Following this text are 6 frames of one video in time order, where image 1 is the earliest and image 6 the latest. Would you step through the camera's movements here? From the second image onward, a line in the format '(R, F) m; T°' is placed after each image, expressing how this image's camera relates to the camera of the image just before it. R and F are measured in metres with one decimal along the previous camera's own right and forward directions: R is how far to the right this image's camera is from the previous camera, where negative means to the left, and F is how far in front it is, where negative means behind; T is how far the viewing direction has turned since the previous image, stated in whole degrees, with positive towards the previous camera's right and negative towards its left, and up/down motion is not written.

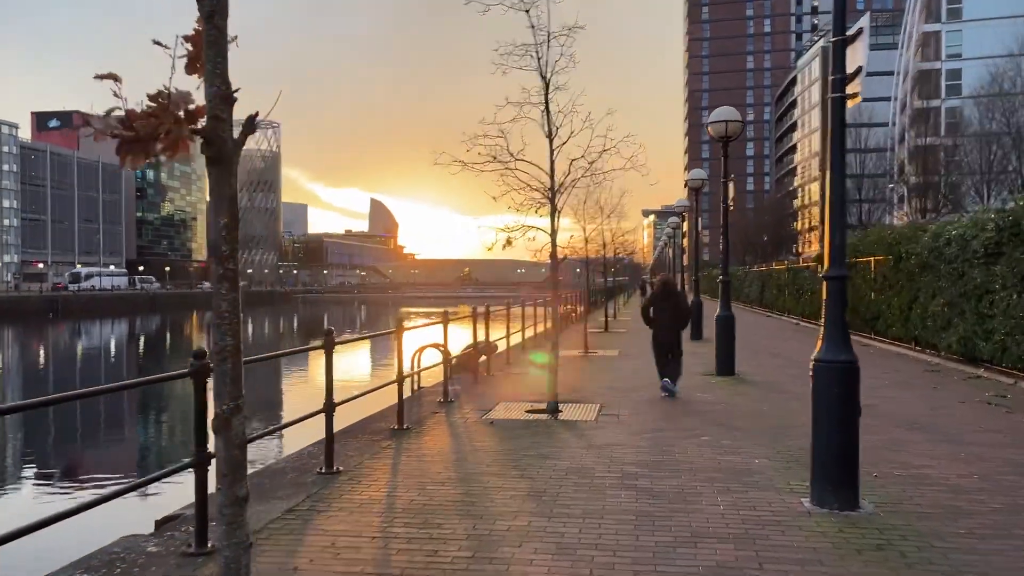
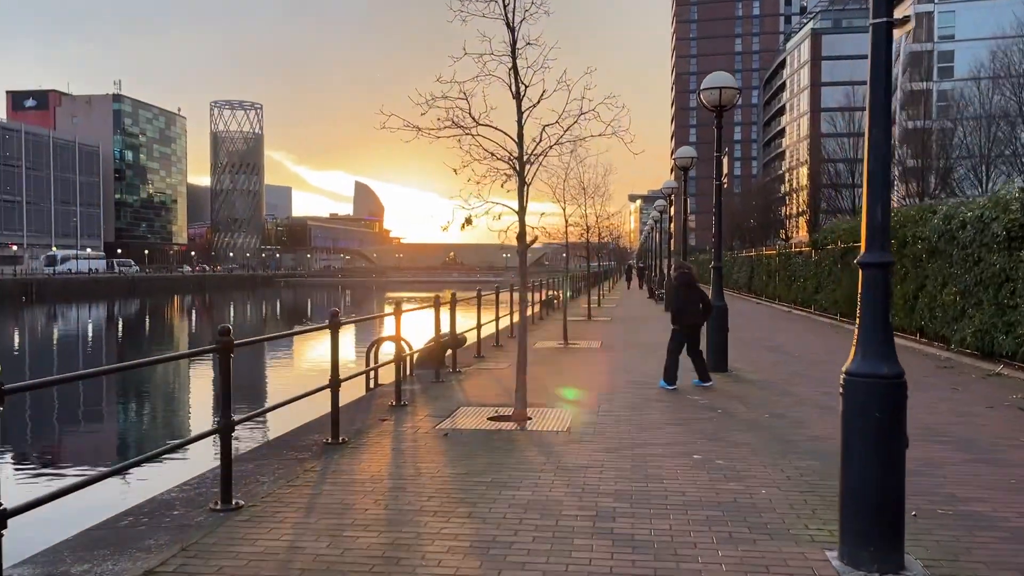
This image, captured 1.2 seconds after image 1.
(+0.3, +1.4) m; +1°
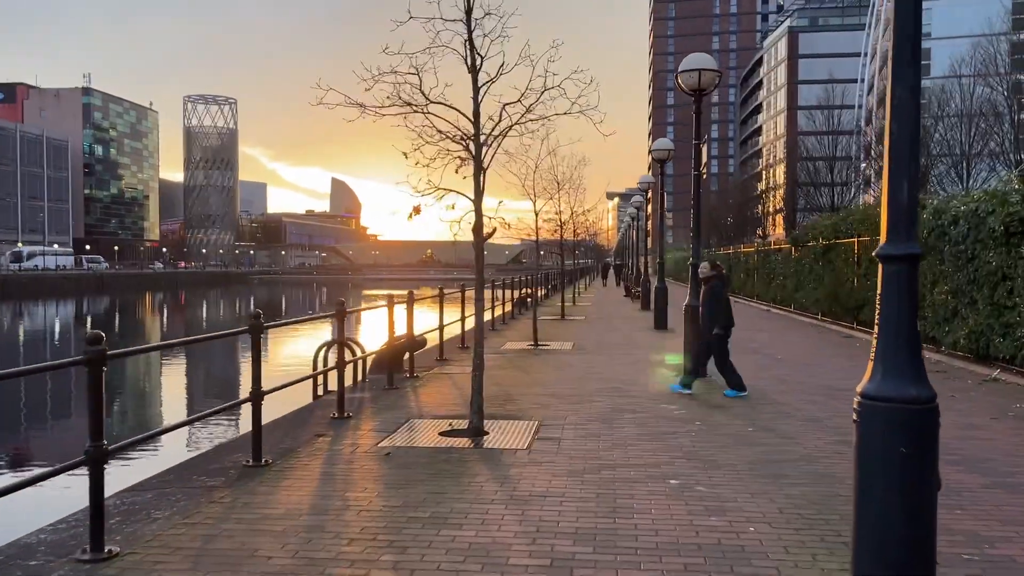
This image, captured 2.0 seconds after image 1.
(+0.2, +1.0) m; +1°
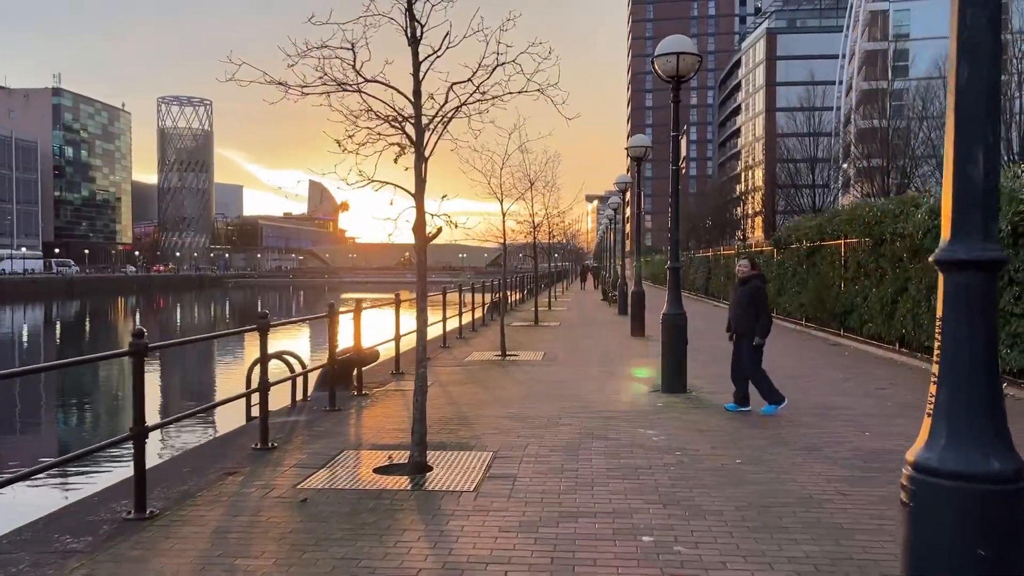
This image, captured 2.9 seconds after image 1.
(+0.2, +1.1) m; +1°
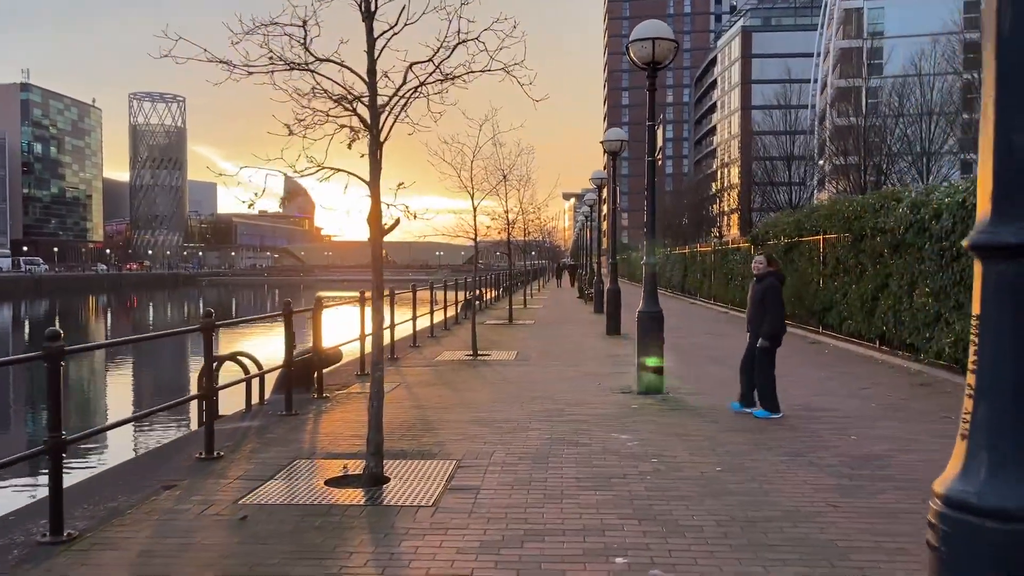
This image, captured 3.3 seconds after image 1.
(+0.1, +0.5) m; +2°
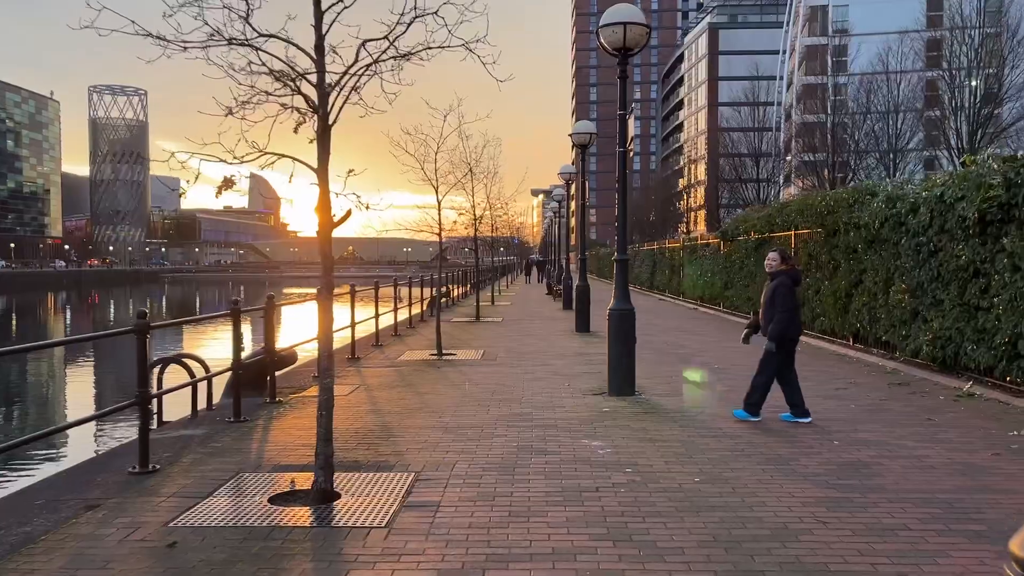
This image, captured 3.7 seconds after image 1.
(0.0, +0.5) m; +2°
